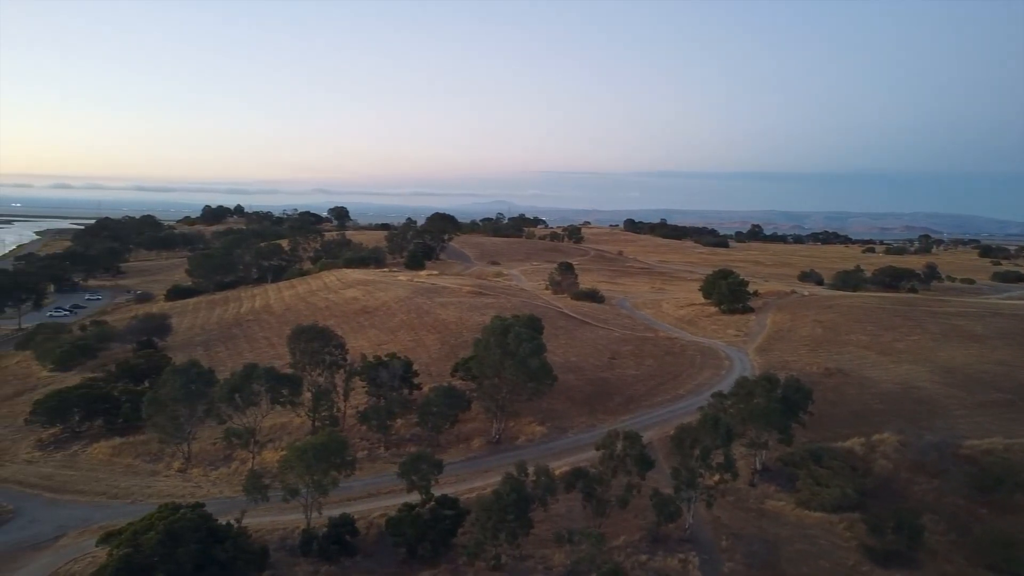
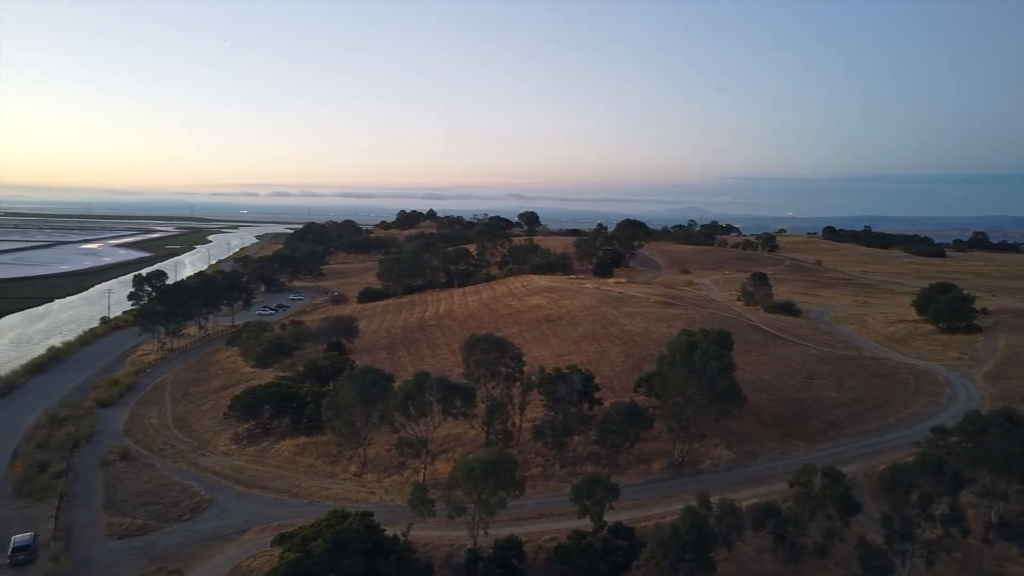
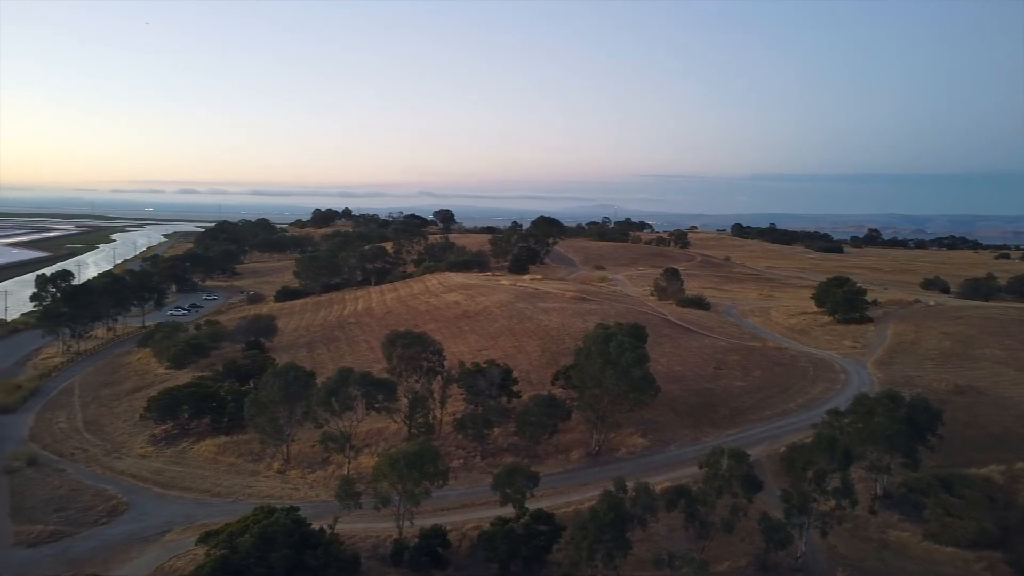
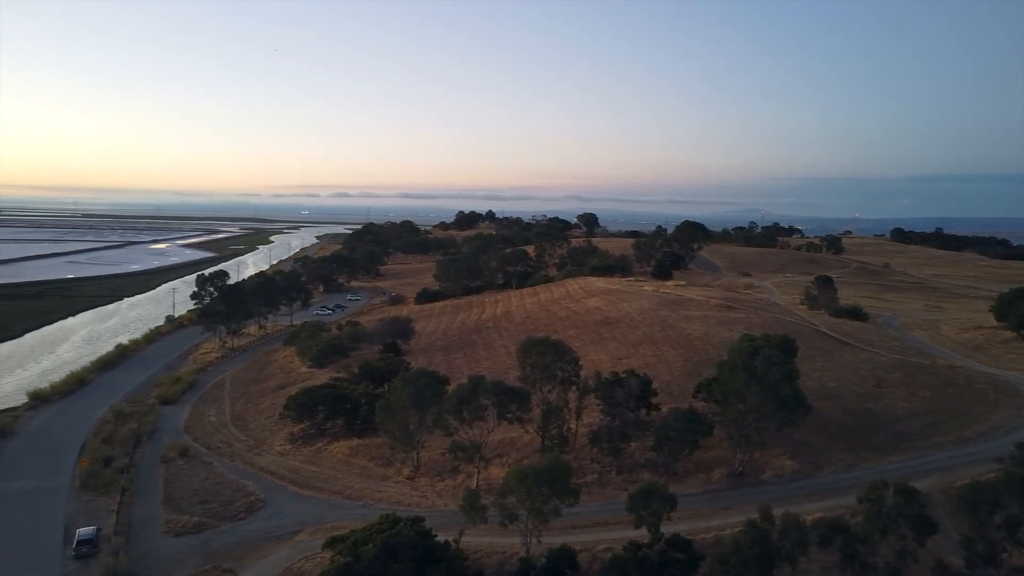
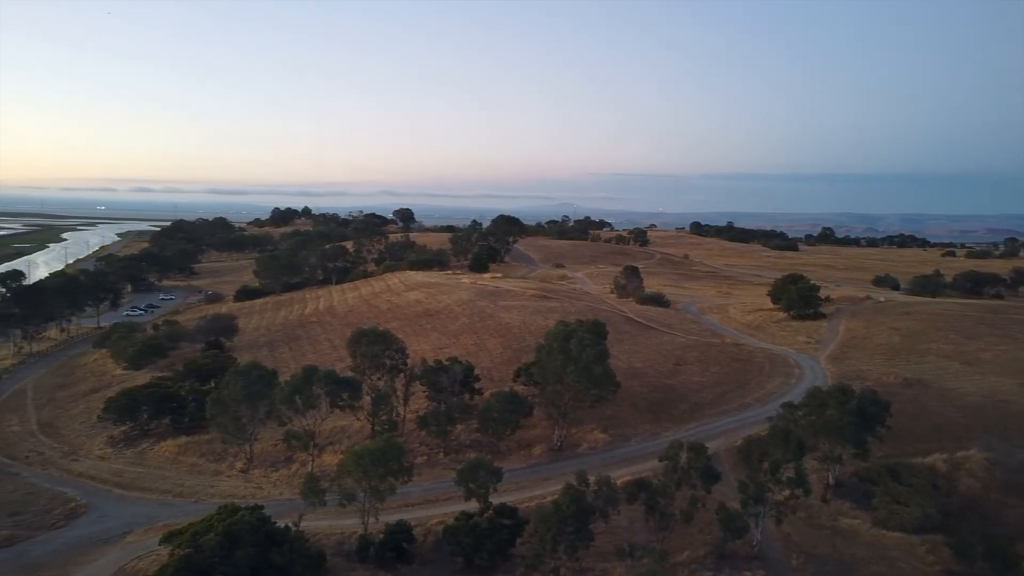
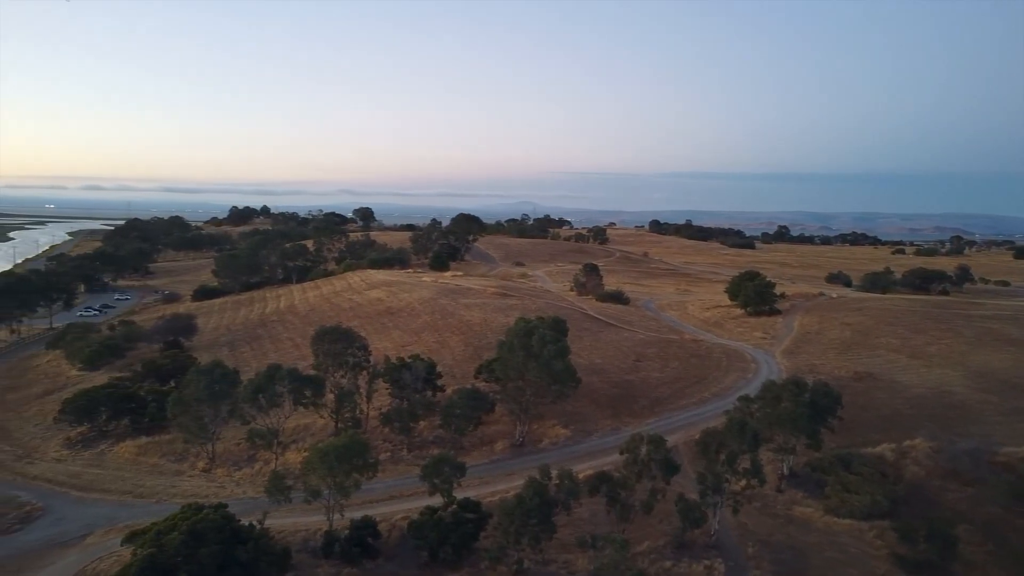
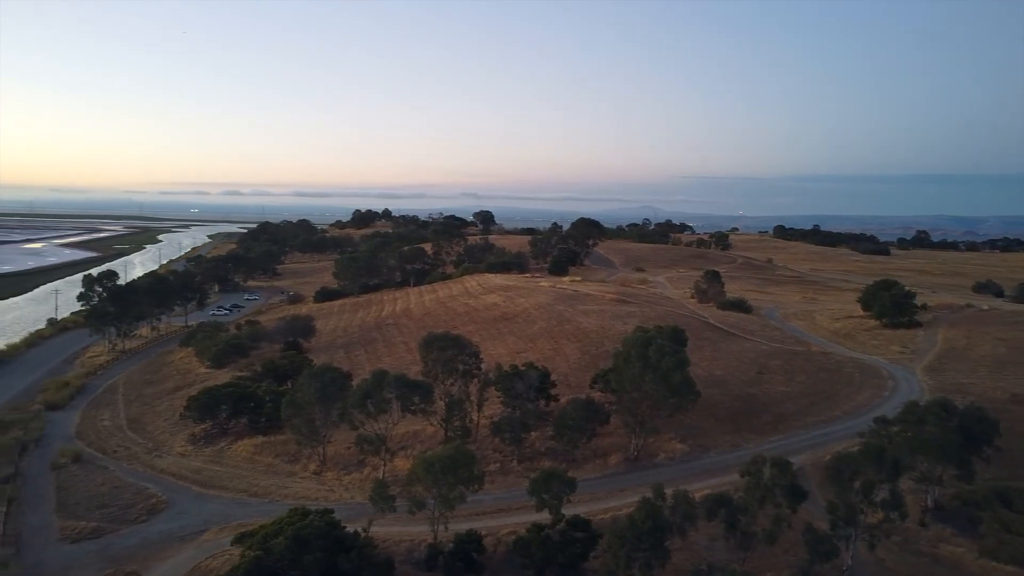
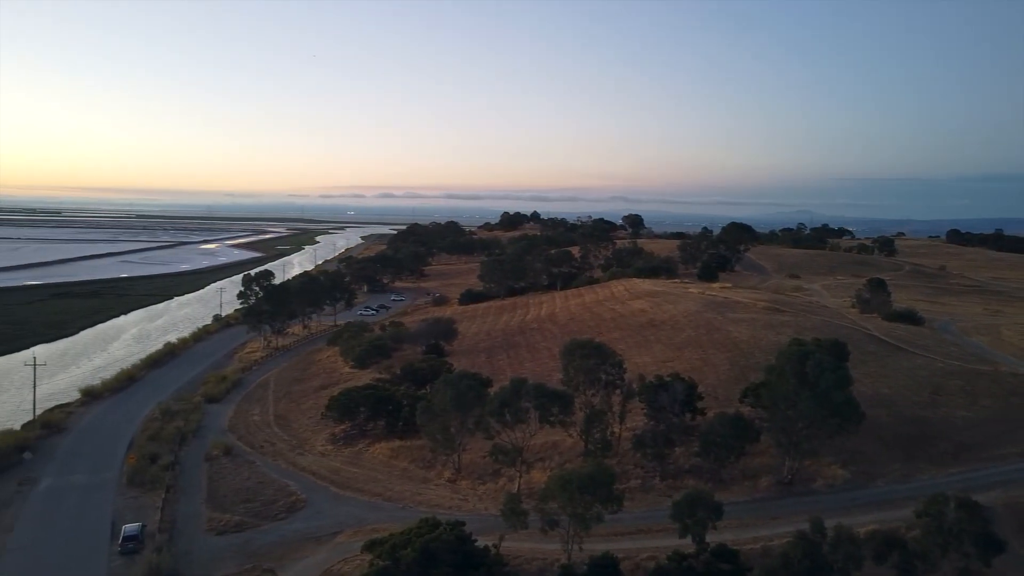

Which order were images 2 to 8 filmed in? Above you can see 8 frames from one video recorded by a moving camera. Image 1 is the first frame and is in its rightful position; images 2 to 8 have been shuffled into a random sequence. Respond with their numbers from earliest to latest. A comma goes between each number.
6, 5, 3, 7, 2, 4, 8
